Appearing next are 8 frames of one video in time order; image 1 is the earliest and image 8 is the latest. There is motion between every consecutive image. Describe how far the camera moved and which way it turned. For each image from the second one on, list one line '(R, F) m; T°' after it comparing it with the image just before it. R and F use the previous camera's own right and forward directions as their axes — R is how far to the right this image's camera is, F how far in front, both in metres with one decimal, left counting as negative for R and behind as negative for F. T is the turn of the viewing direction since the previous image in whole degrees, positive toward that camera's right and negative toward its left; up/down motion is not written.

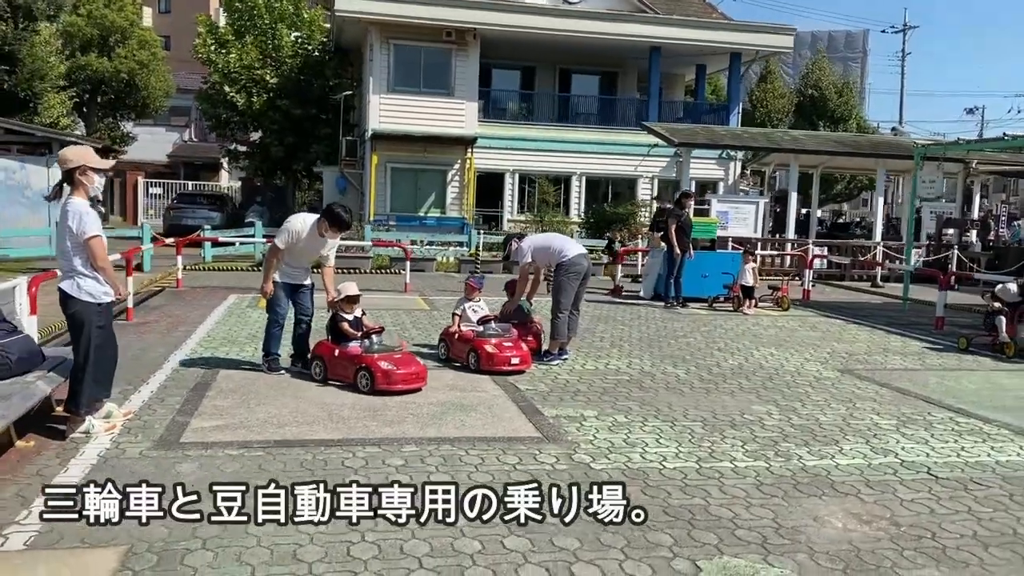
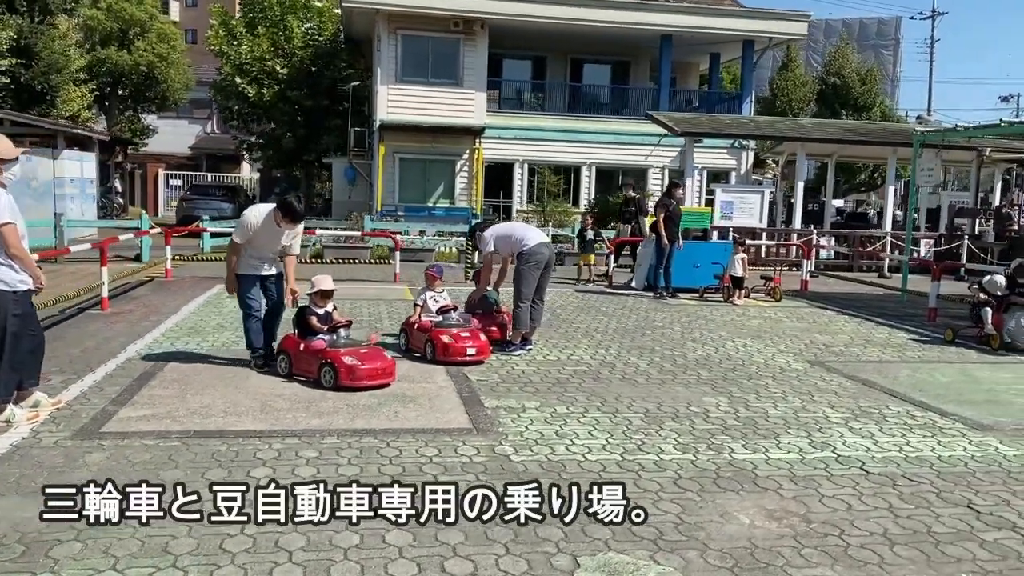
(+0.6, +0.1) m; -2°
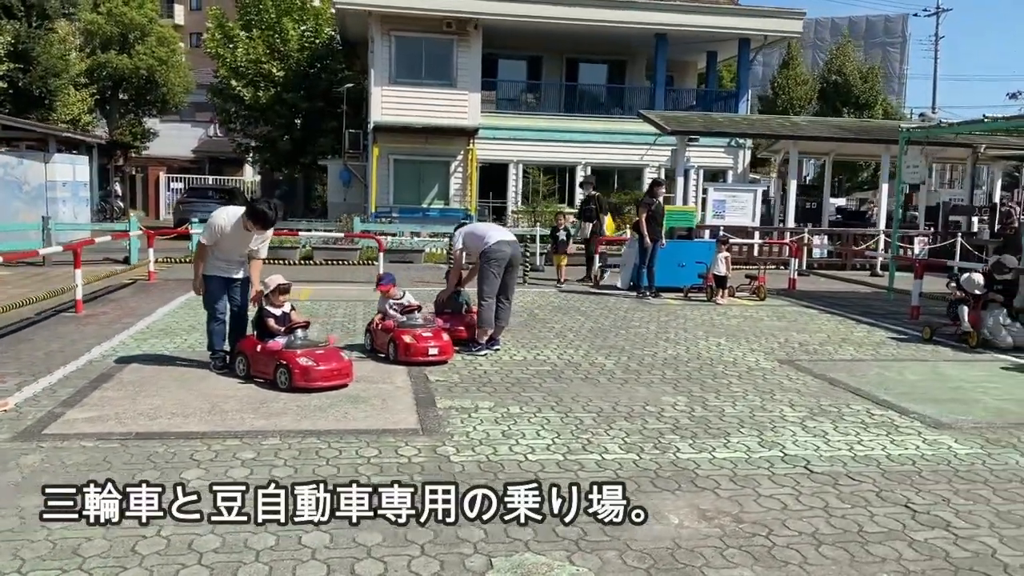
(+0.4, 0.0) m; -1°
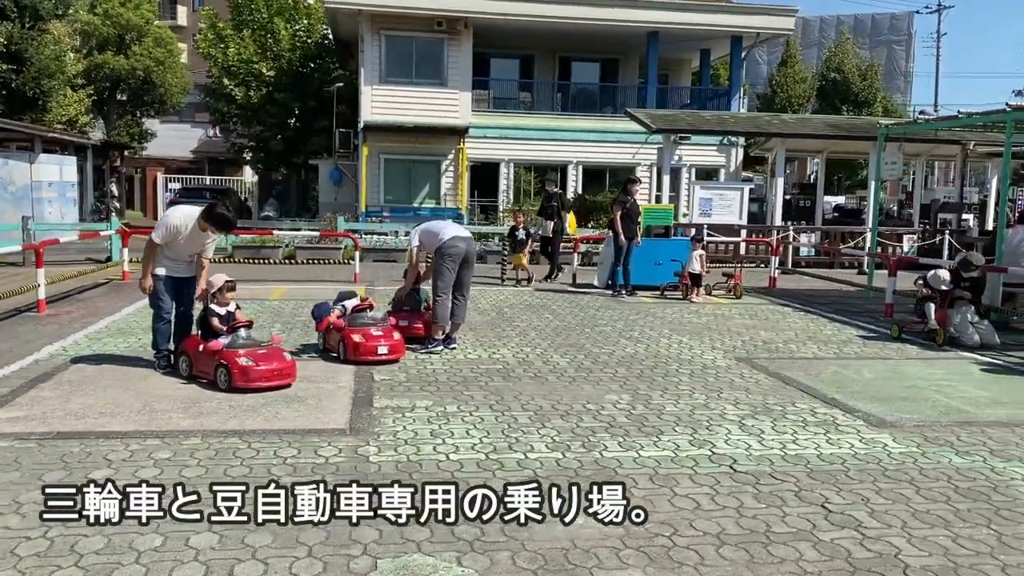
(+0.5, +0.1) m; 0°
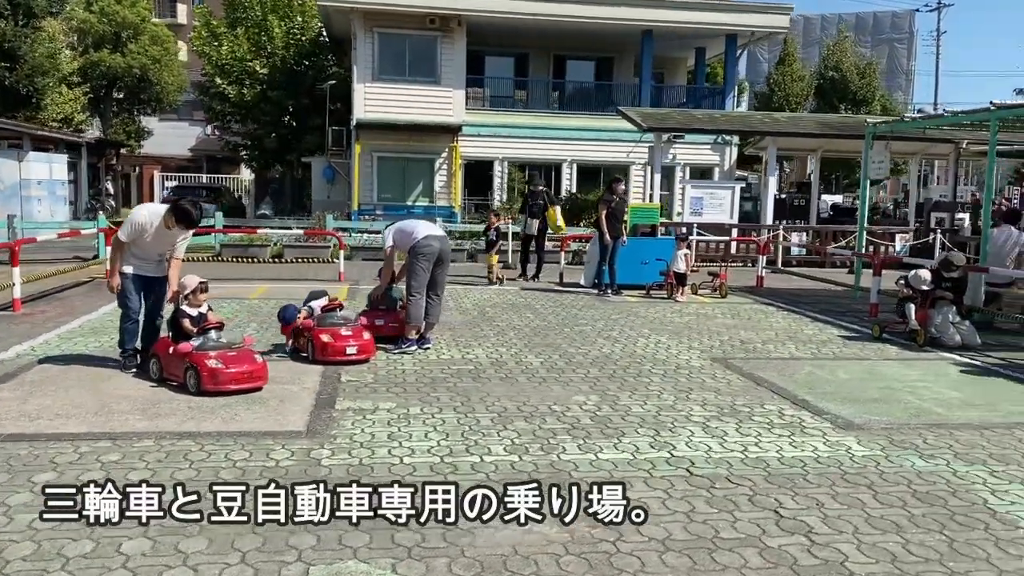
(+0.3, +0.1) m; 0°
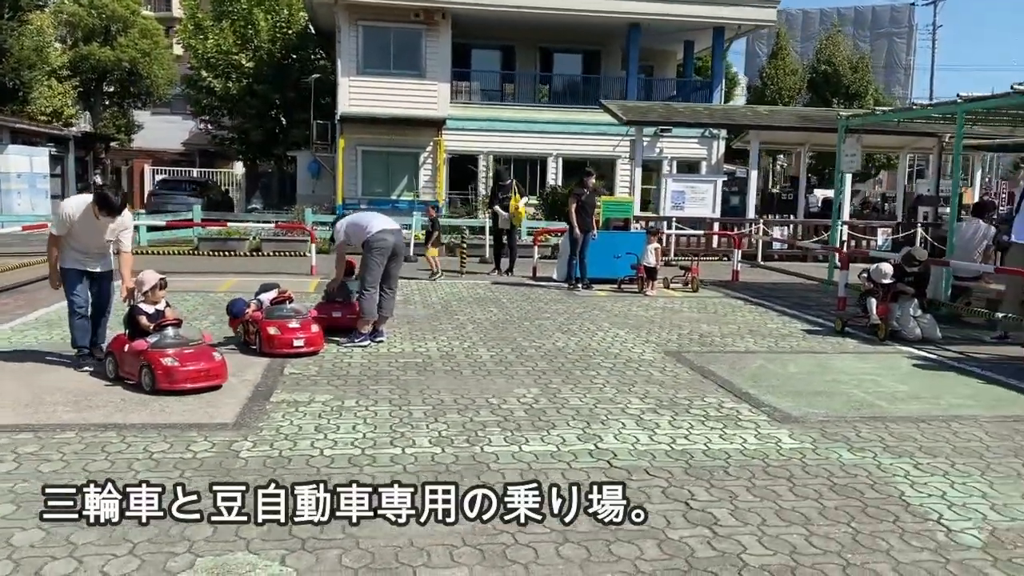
(+0.4, 0.0) m; 0°
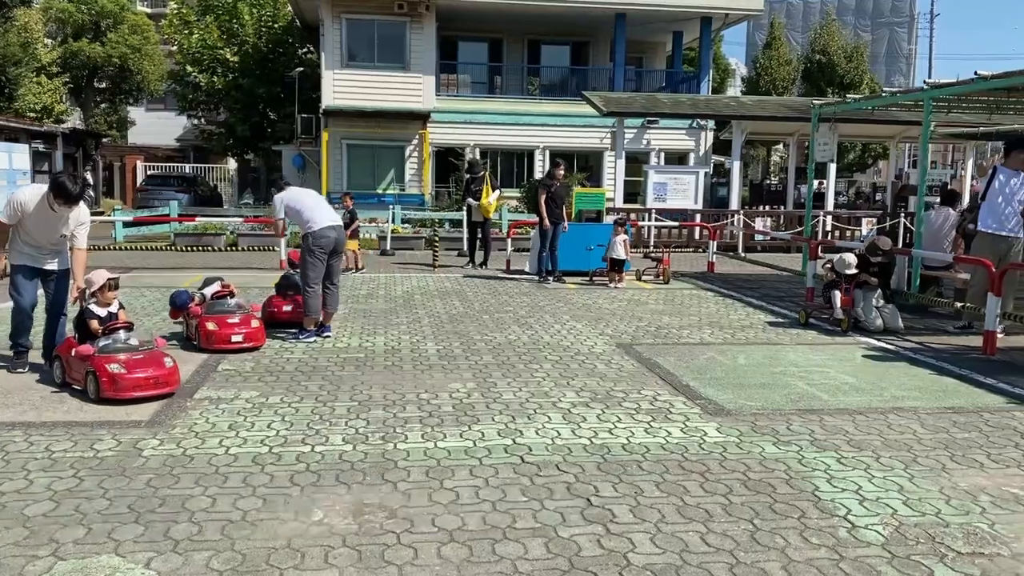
(+0.5, +0.1) m; 0°
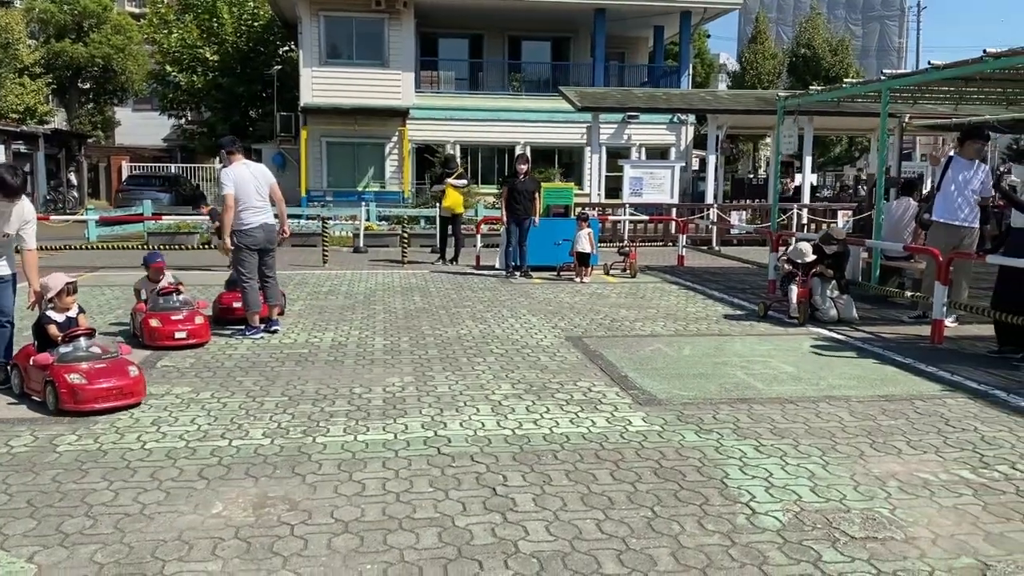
(+0.4, 0.0) m; 0°
